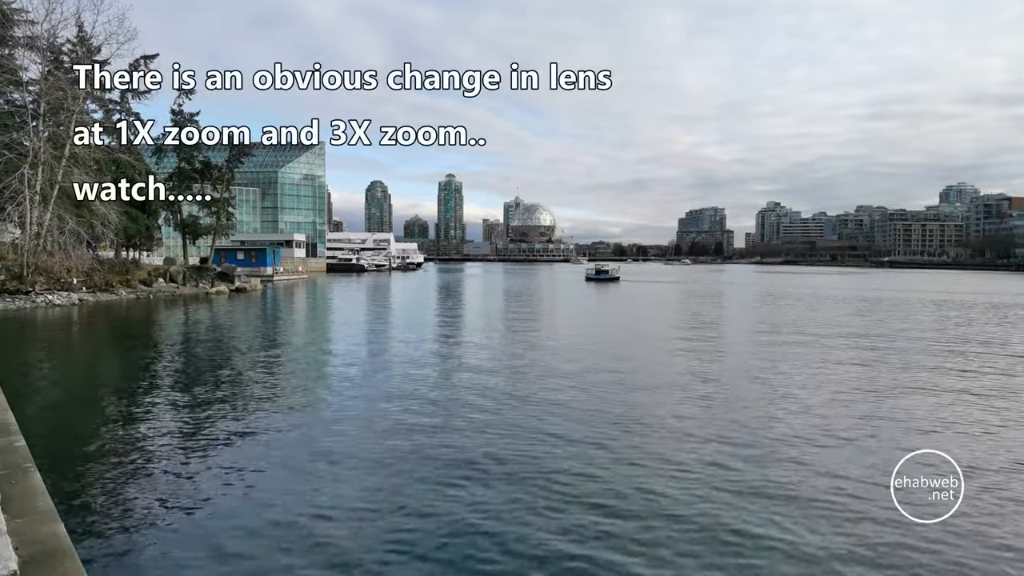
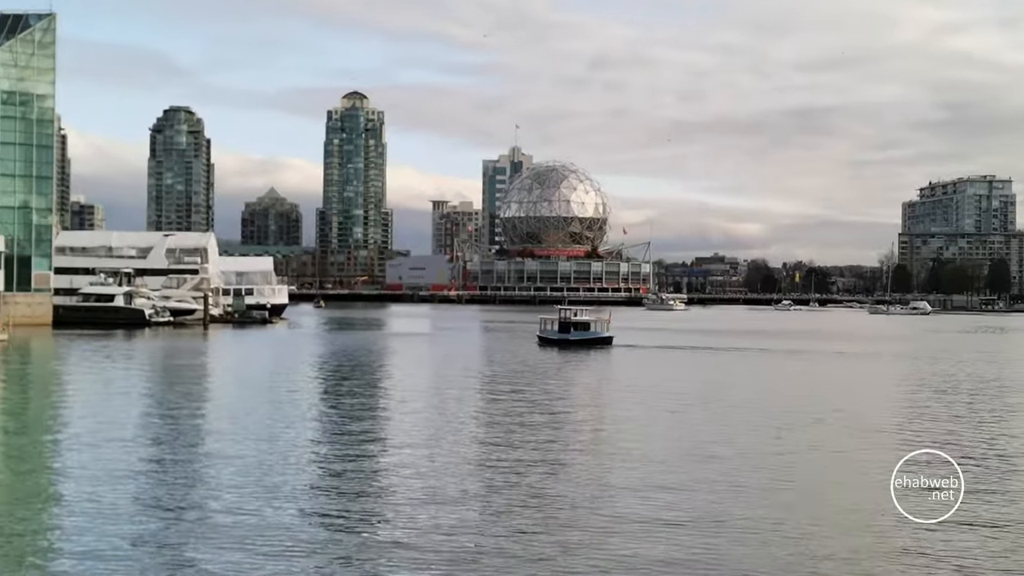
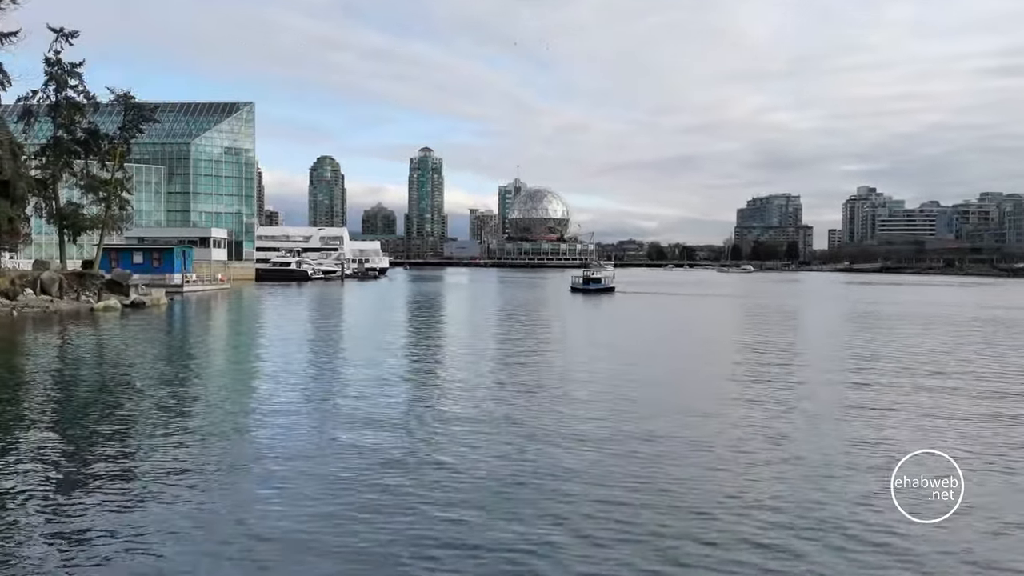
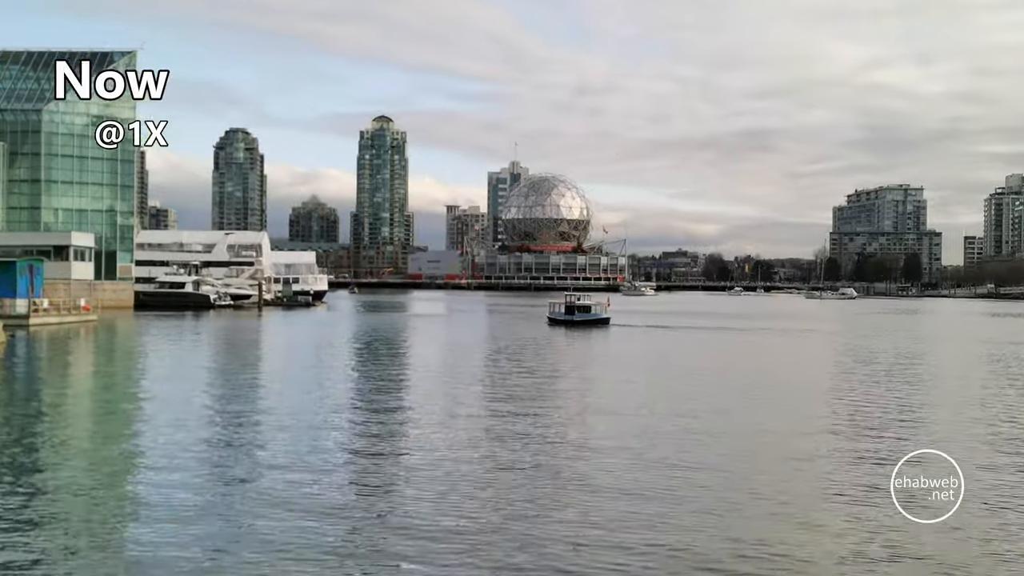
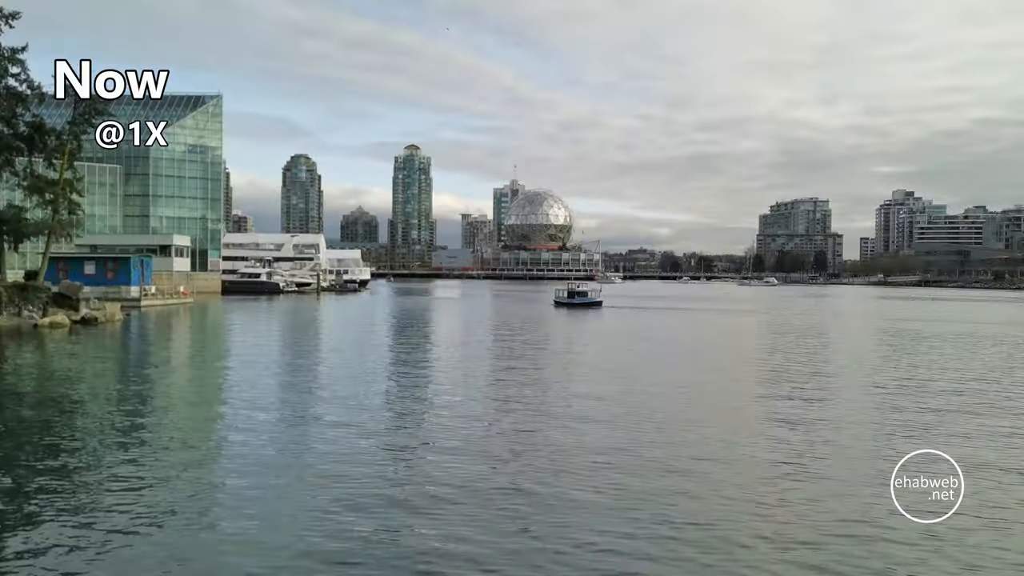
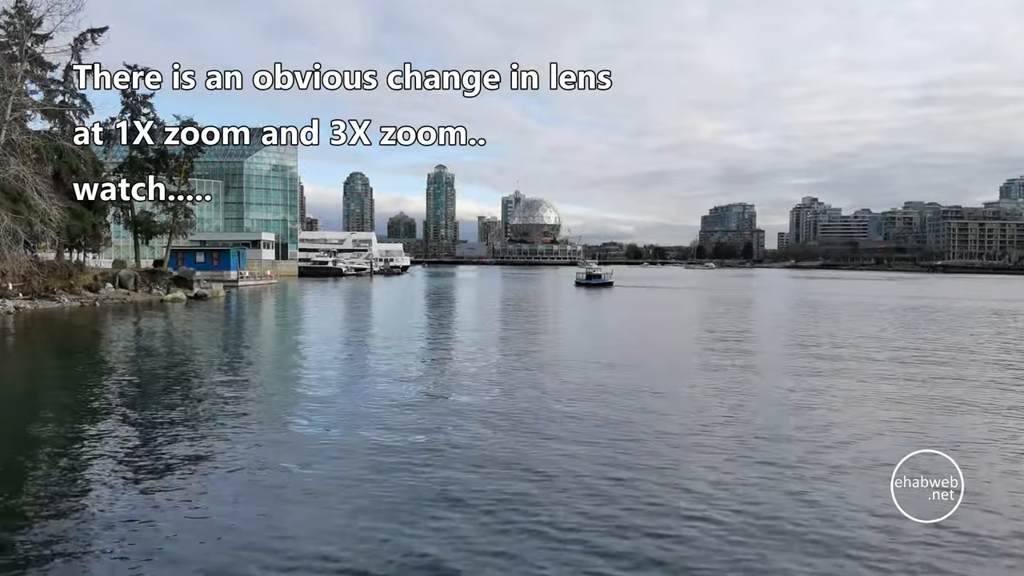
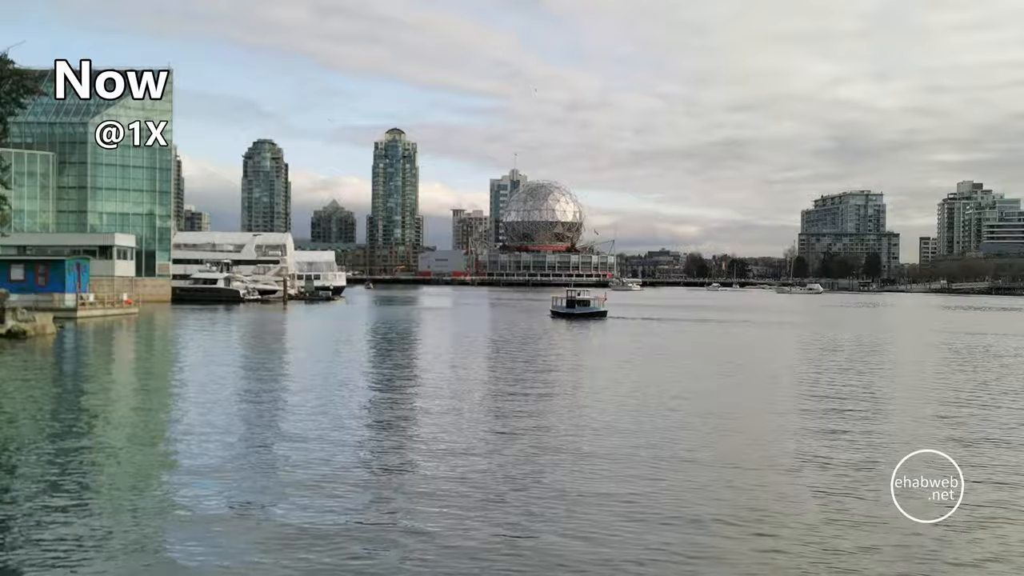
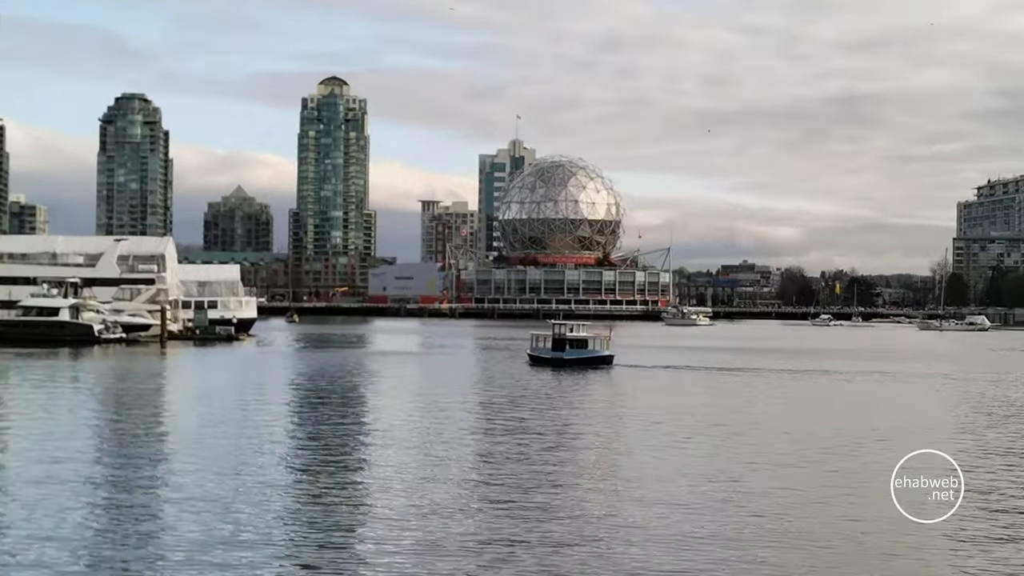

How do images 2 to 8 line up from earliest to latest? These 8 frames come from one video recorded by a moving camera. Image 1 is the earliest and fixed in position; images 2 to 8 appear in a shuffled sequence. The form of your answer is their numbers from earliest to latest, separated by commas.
6, 3, 5, 7, 4, 2, 8
